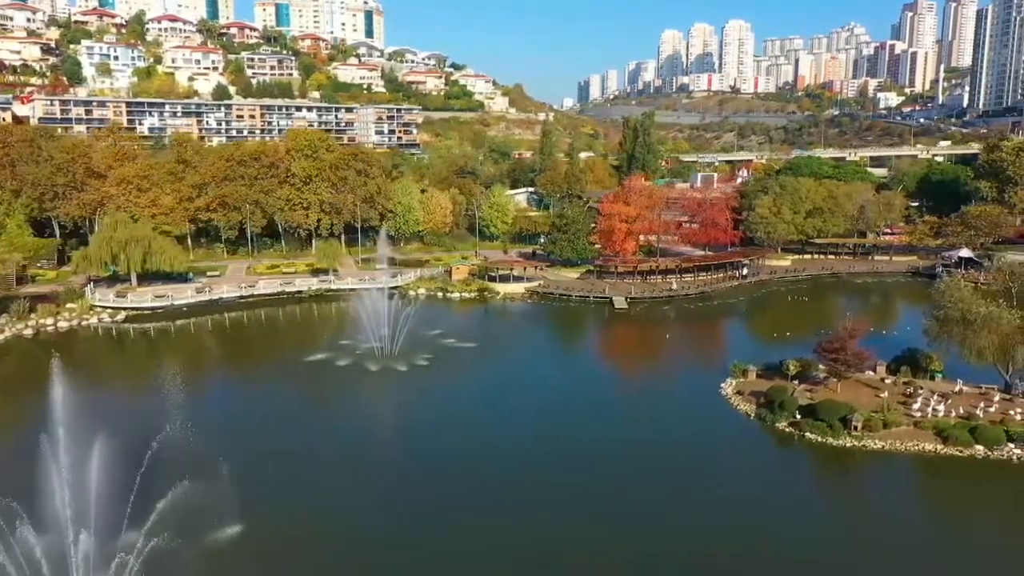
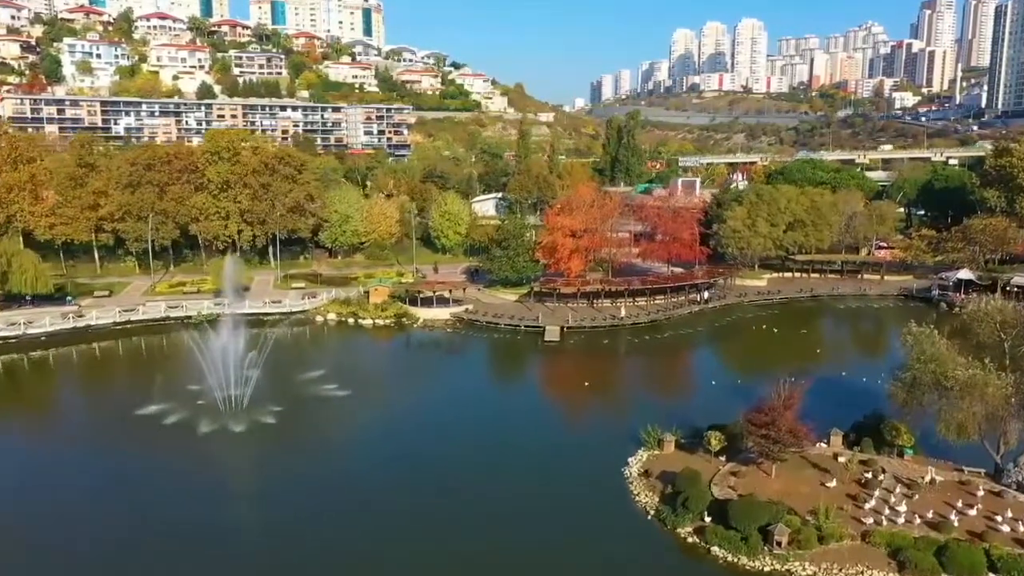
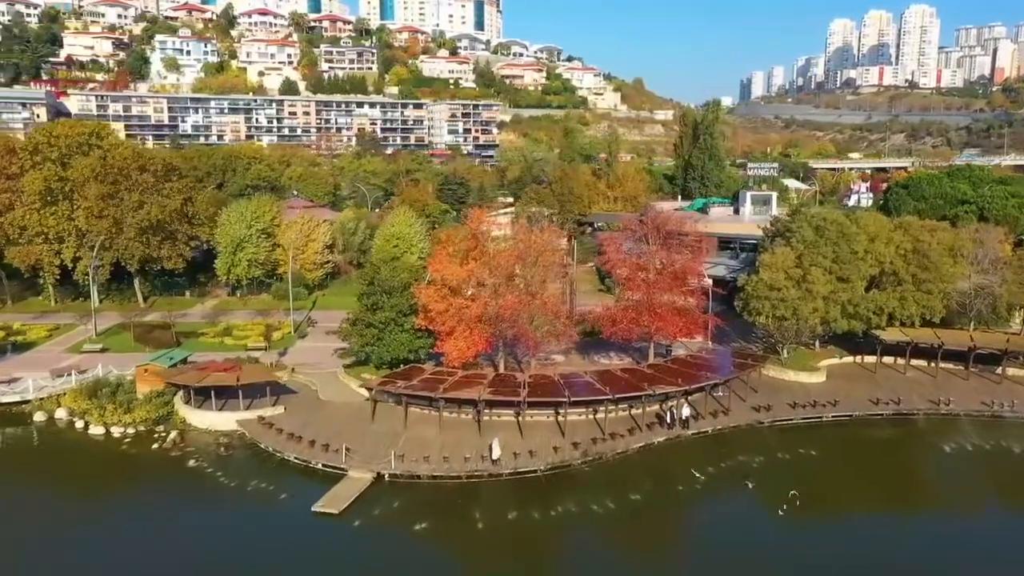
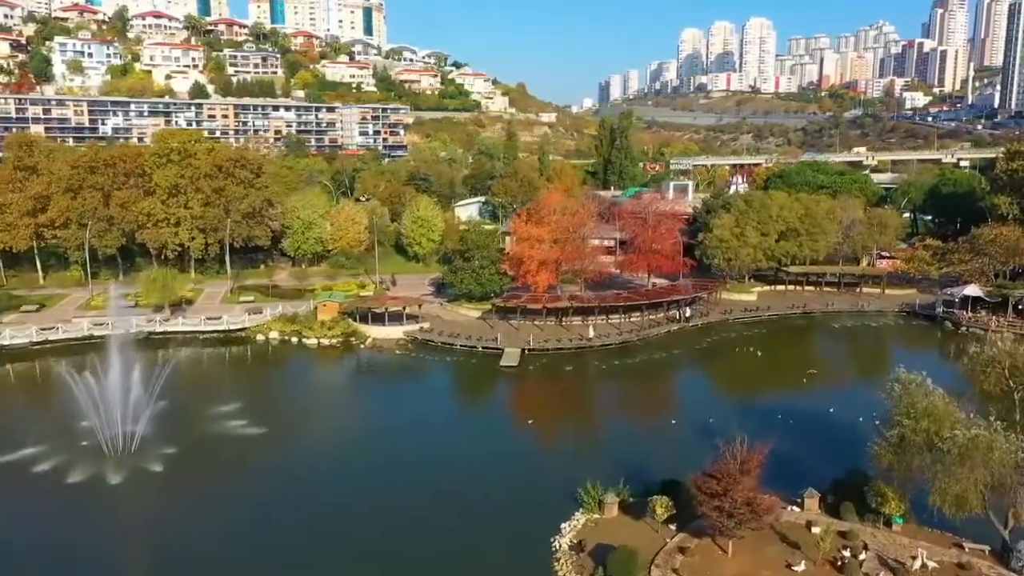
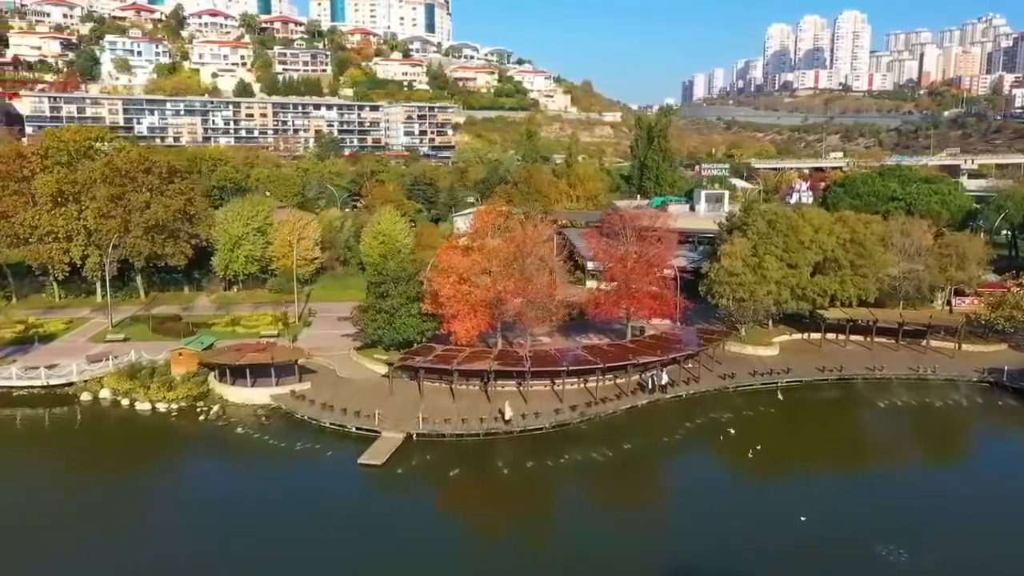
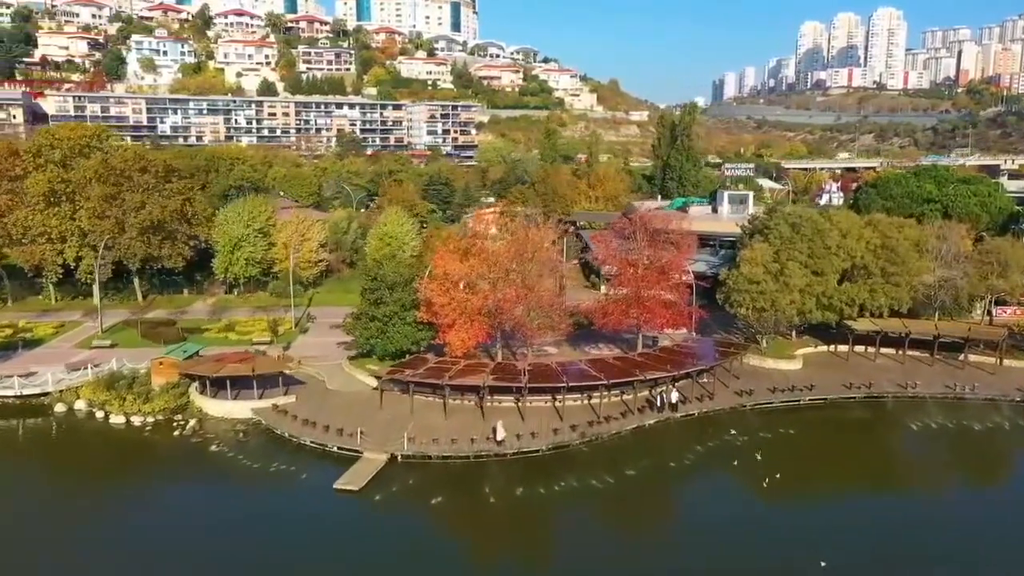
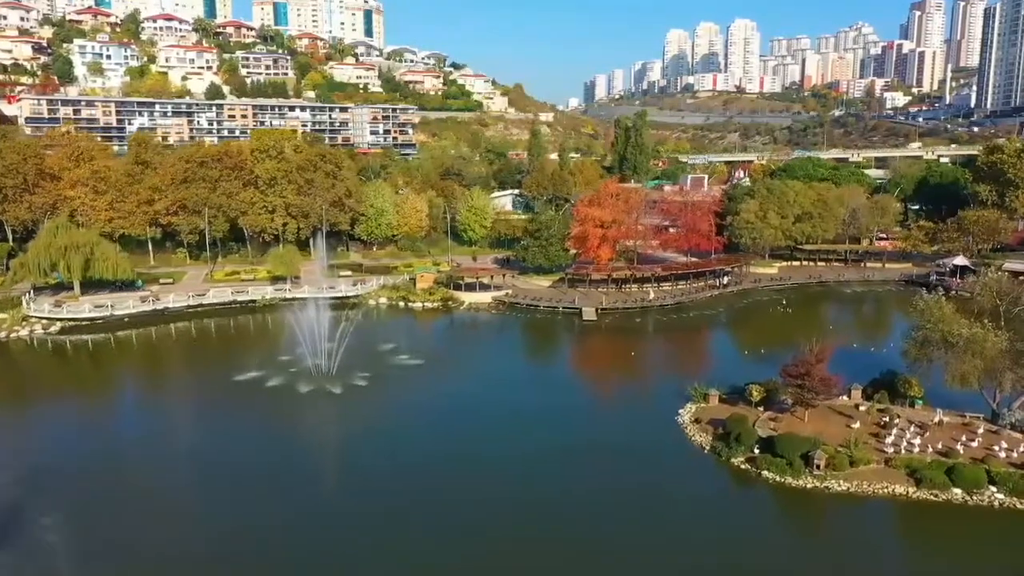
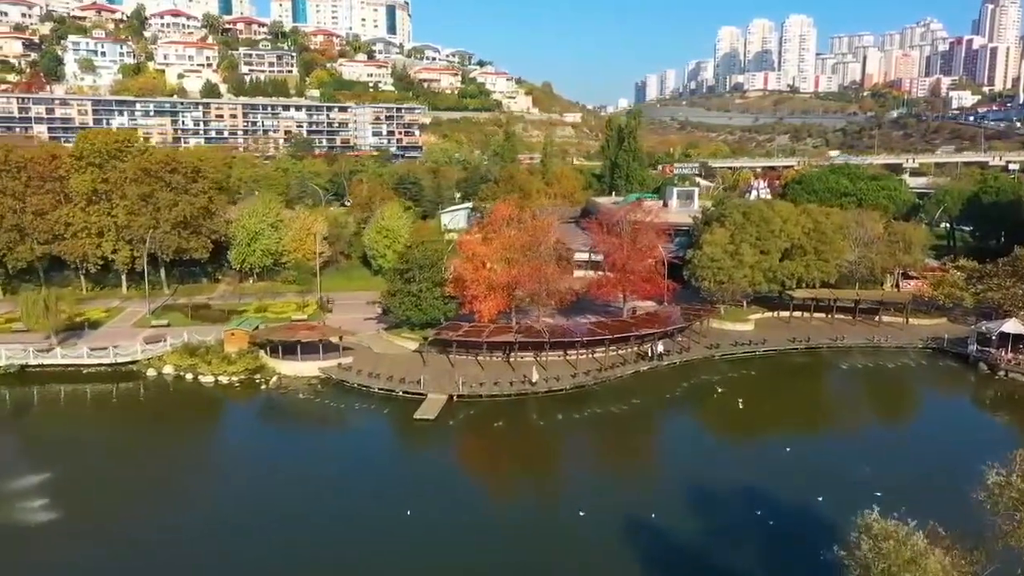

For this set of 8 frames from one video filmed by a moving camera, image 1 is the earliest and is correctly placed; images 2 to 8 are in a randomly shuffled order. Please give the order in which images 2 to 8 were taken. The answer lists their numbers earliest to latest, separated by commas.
7, 2, 4, 8, 5, 6, 3
